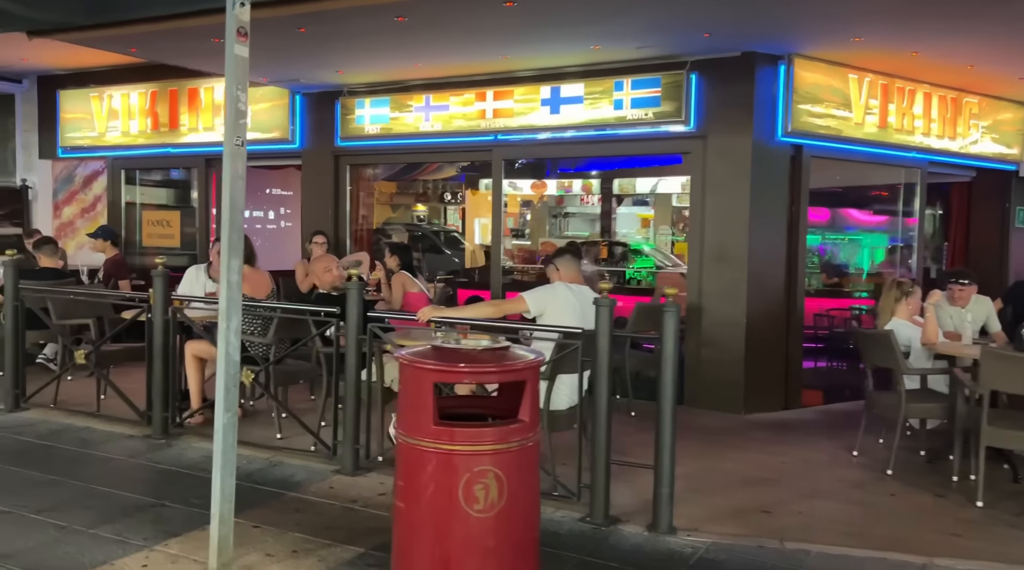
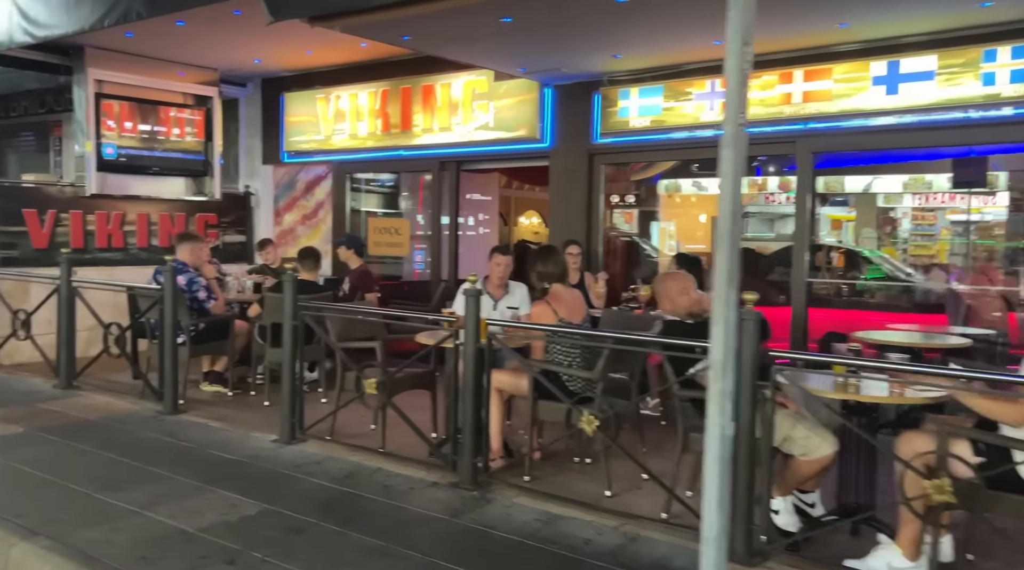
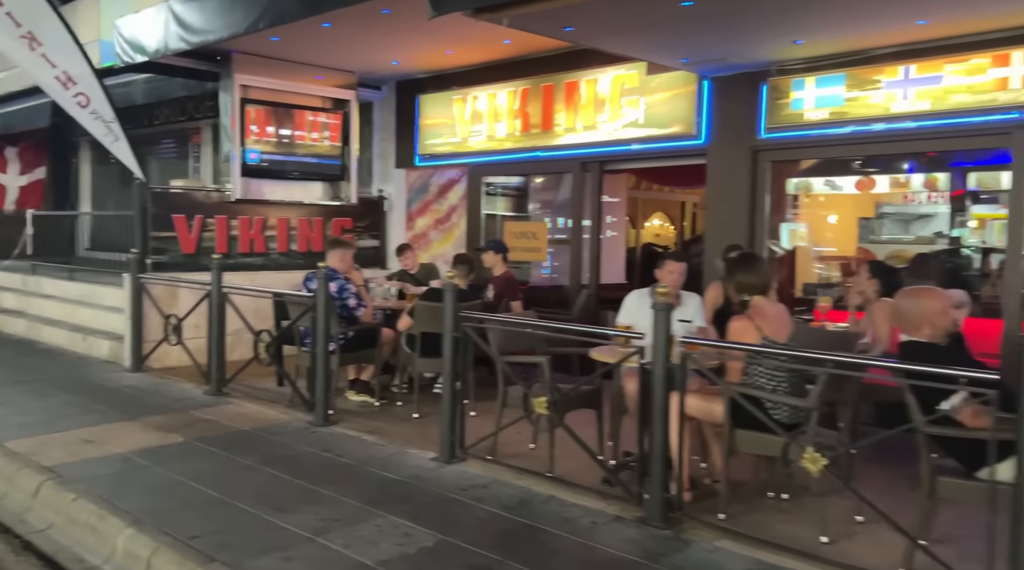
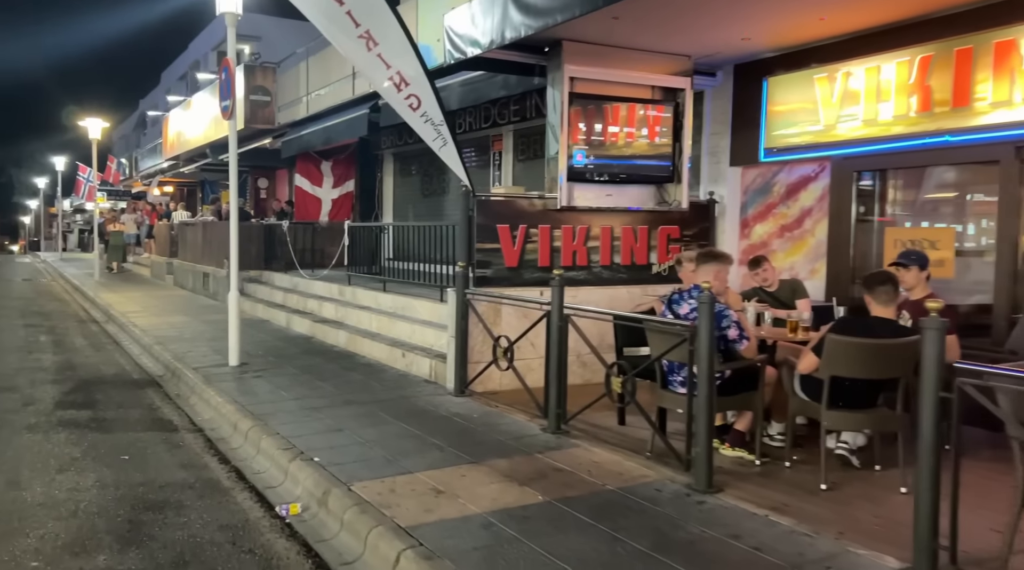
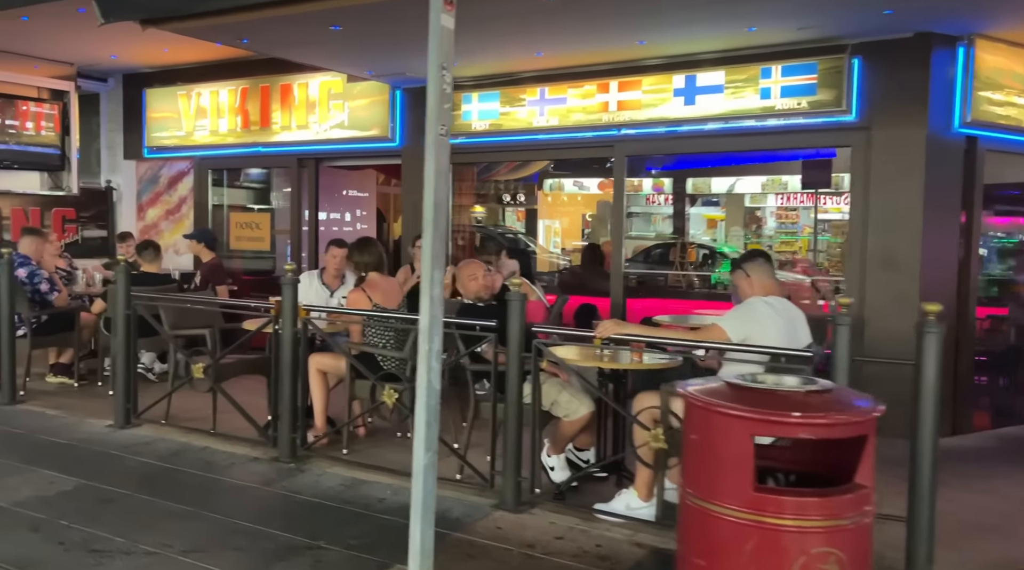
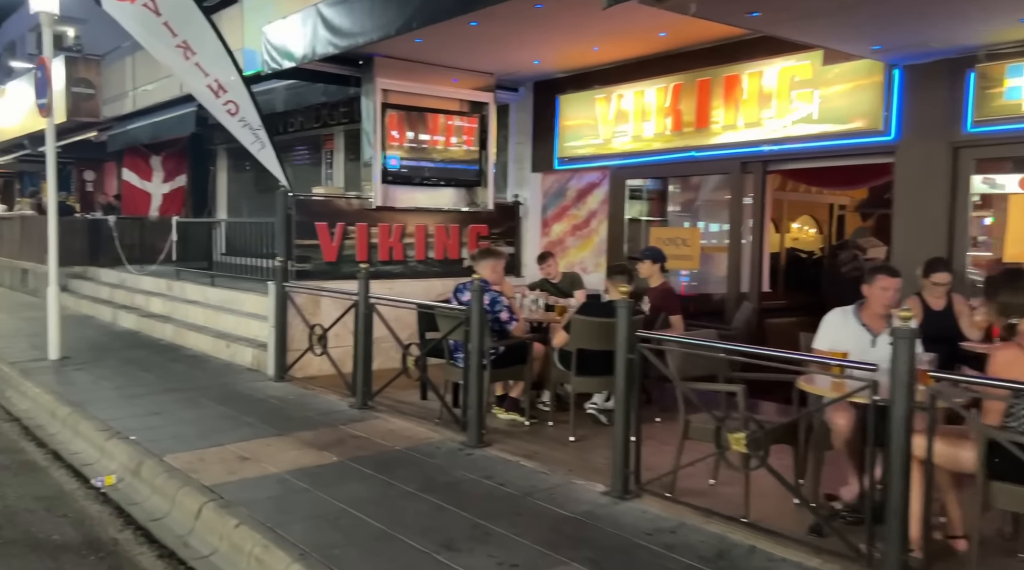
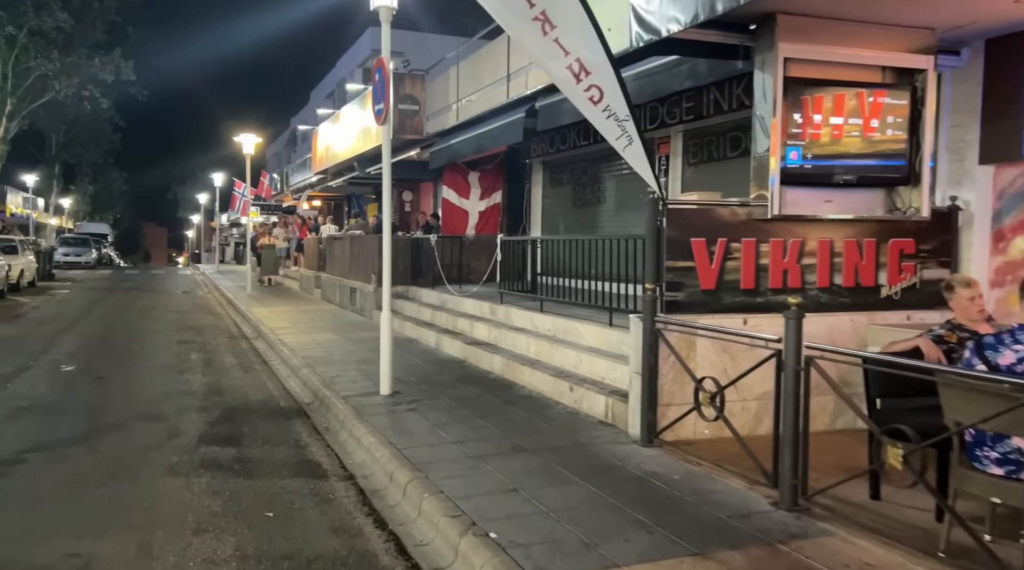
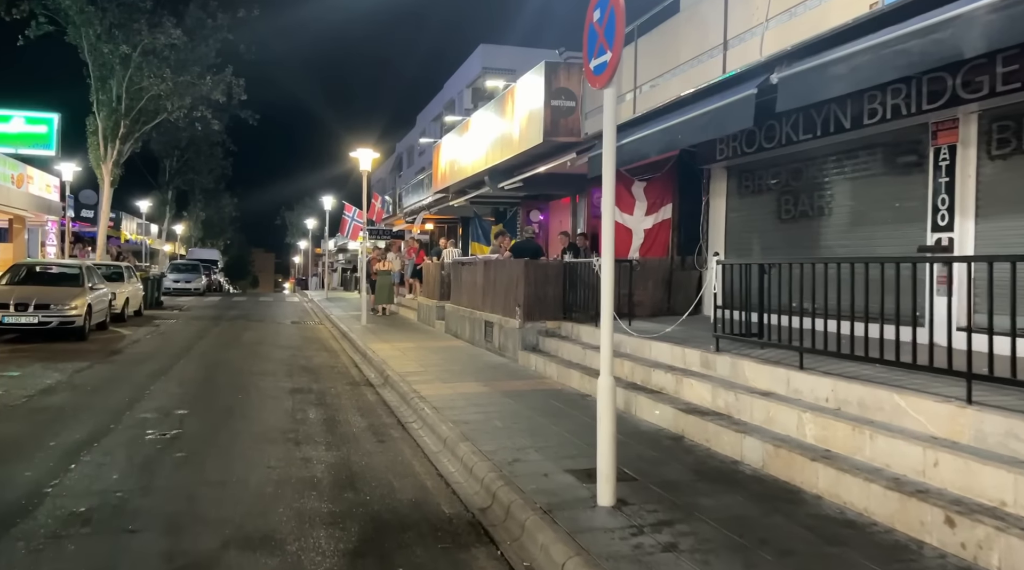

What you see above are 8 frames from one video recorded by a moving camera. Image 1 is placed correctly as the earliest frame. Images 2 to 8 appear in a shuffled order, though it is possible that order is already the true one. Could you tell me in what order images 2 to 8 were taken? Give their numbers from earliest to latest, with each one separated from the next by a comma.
5, 2, 3, 6, 4, 7, 8
